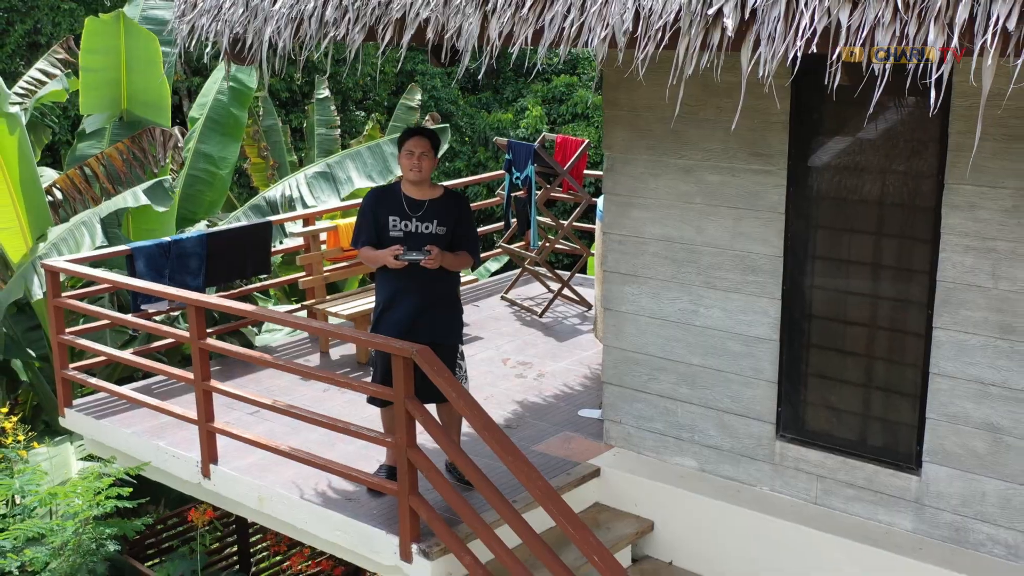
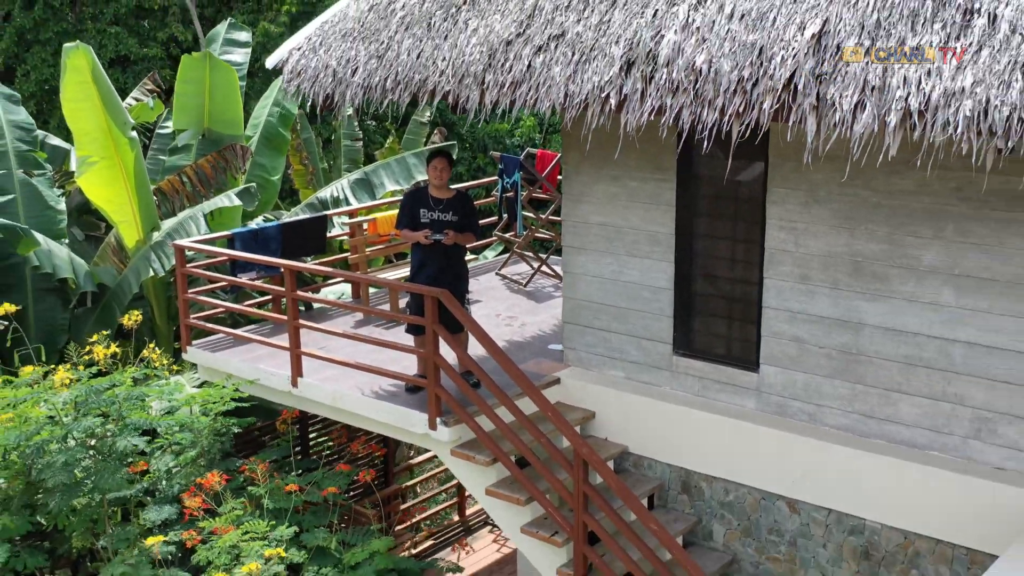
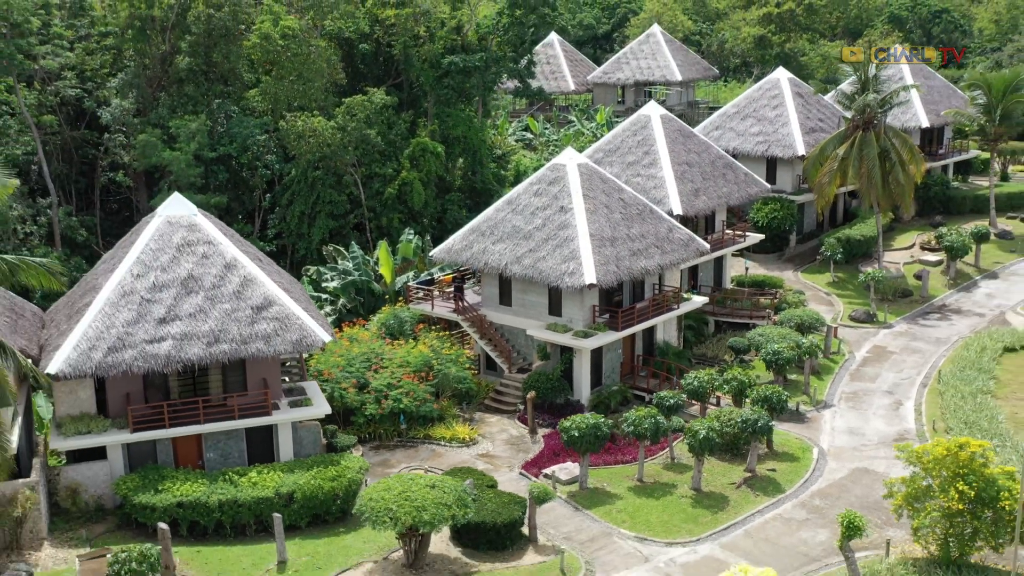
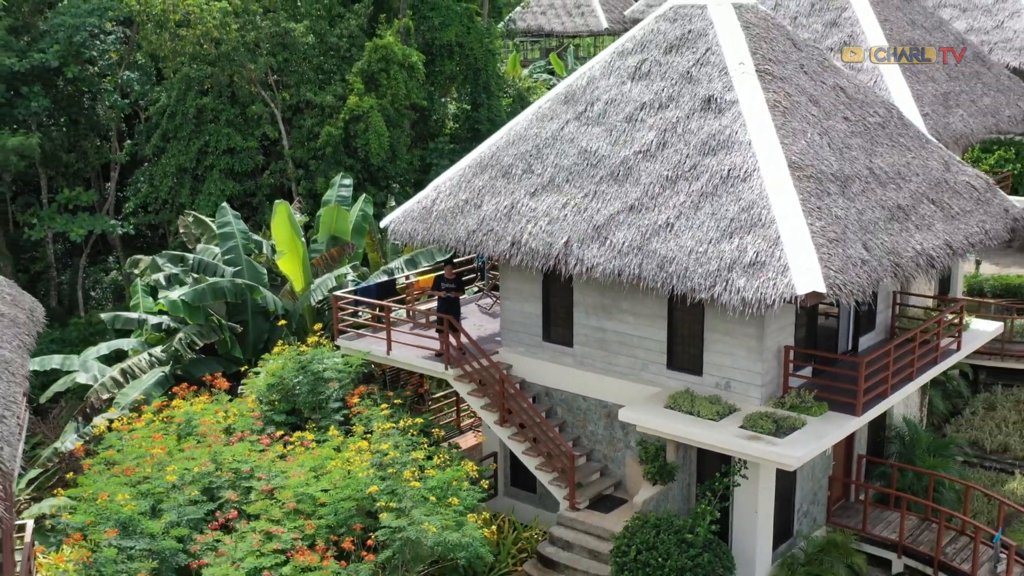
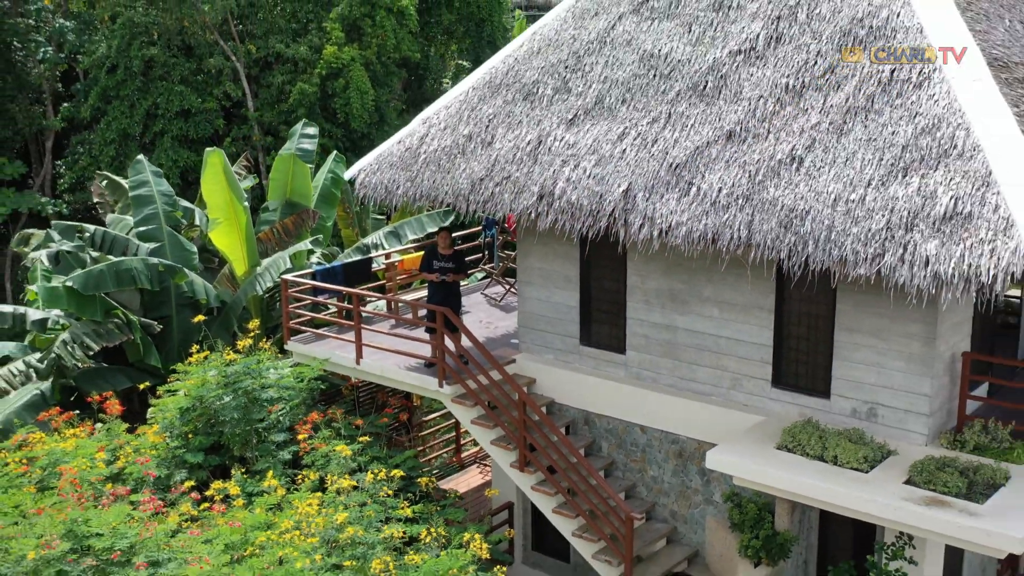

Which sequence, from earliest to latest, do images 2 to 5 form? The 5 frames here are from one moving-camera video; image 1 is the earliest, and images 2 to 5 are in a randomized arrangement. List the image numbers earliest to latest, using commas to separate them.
2, 5, 4, 3
